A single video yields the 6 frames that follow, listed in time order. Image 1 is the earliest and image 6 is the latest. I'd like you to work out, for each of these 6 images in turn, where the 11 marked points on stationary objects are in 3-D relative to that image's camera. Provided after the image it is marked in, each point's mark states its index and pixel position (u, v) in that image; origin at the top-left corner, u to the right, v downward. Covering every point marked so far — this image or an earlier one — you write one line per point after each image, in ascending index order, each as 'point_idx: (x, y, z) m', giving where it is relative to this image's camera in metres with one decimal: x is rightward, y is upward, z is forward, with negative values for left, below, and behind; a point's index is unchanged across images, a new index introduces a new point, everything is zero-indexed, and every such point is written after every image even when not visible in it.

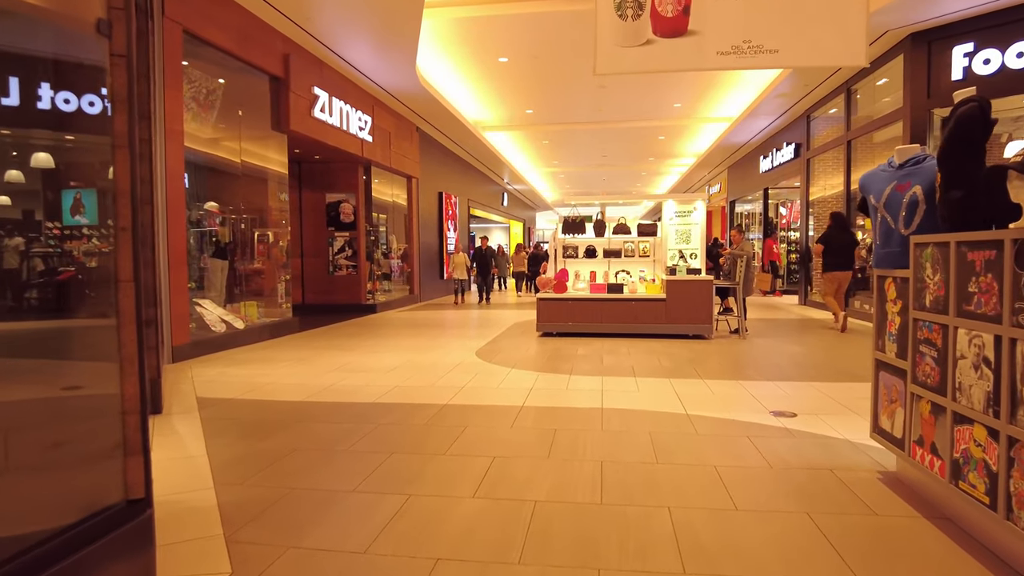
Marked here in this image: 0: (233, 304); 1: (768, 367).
0: (-3.2, -0.2, +7.5) m
1: (+2.1, -0.6, +5.4) m
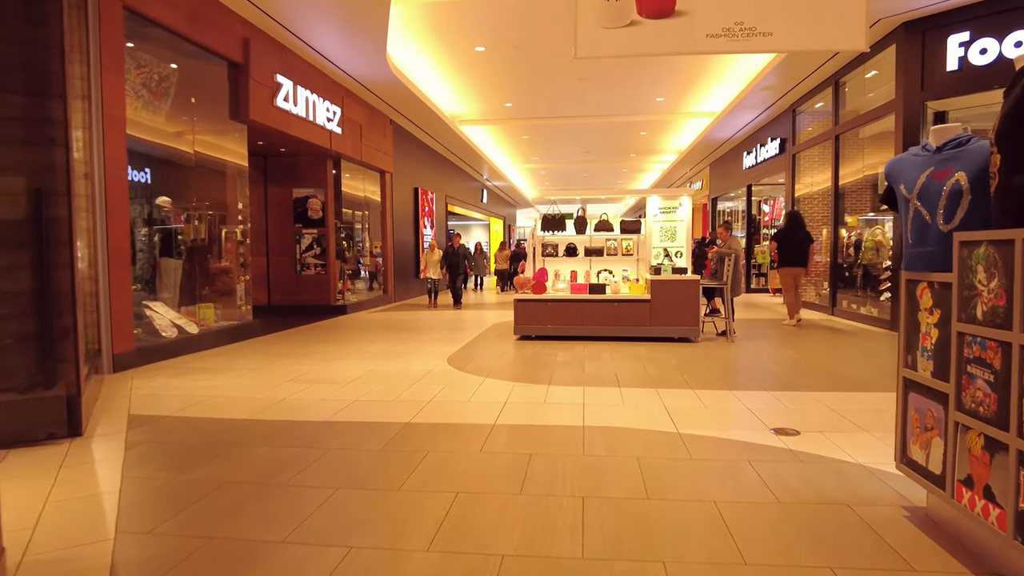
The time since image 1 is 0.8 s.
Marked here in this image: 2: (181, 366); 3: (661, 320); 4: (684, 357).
0: (-3.4, -0.2, +7.0) m
1: (+1.9, -0.7, +5.1) m
2: (-2.7, -0.6, +5.3) m
3: (+1.5, -0.3, +6.6) m
4: (+1.5, -0.6, +5.8) m
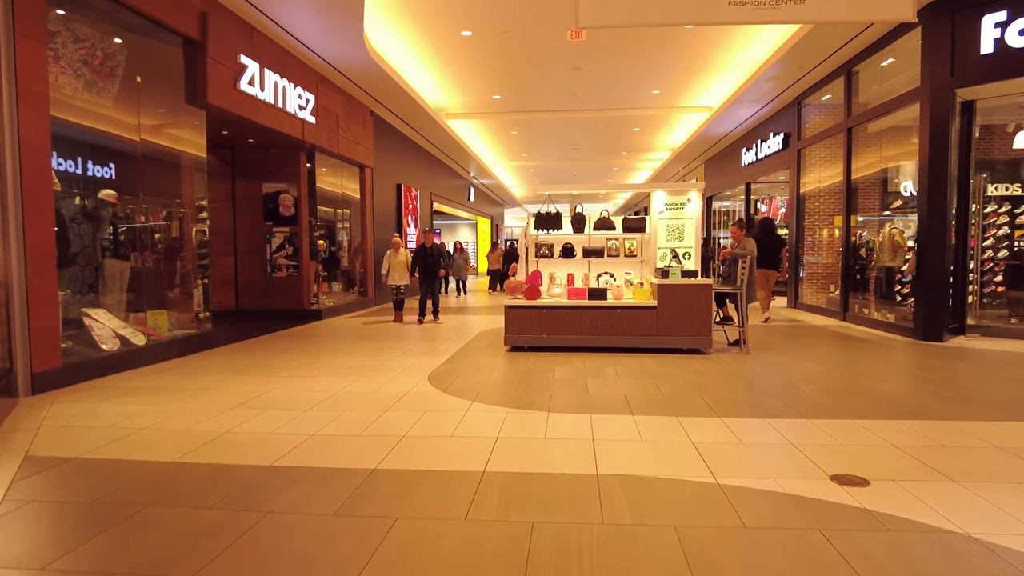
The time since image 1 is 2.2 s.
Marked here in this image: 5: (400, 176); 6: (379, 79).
0: (-3.5, -0.3, +6.2) m
1: (+1.8, -0.7, +4.4) m
2: (-2.7, -0.7, +4.6) m
3: (+1.4, -0.4, +5.9) m
4: (+1.4, -0.7, +5.1) m
5: (-2.3, +2.3, +13.7) m
6: (-1.9, +3.0, +9.4) m
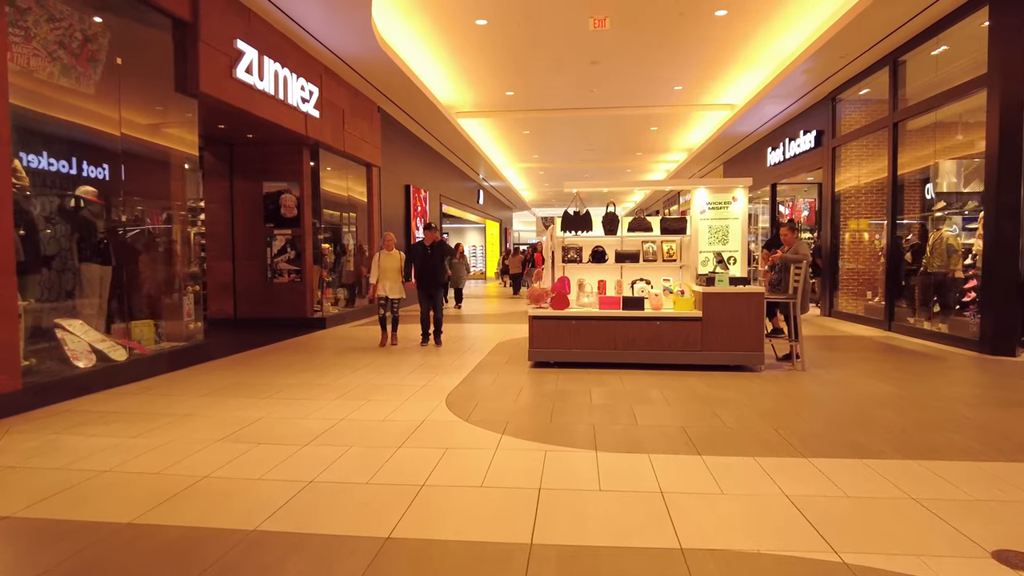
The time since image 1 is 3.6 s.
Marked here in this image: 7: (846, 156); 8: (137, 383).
0: (-3.3, -0.3, +5.6) m
1: (+2.0, -0.8, +3.7) m
2: (-2.5, -0.7, +3.9) m
3: (+1.6, -0.4, +5.2) m
4: (+1.6, -0.7, +4.4) m
5: (-2.1, +2.2, +13.1) m
6: (-1.7, +2.9, +8.8) m
7: (+5.2, +2.0, +10.3) m
8: (-3.0, -0.8, +5.3) m
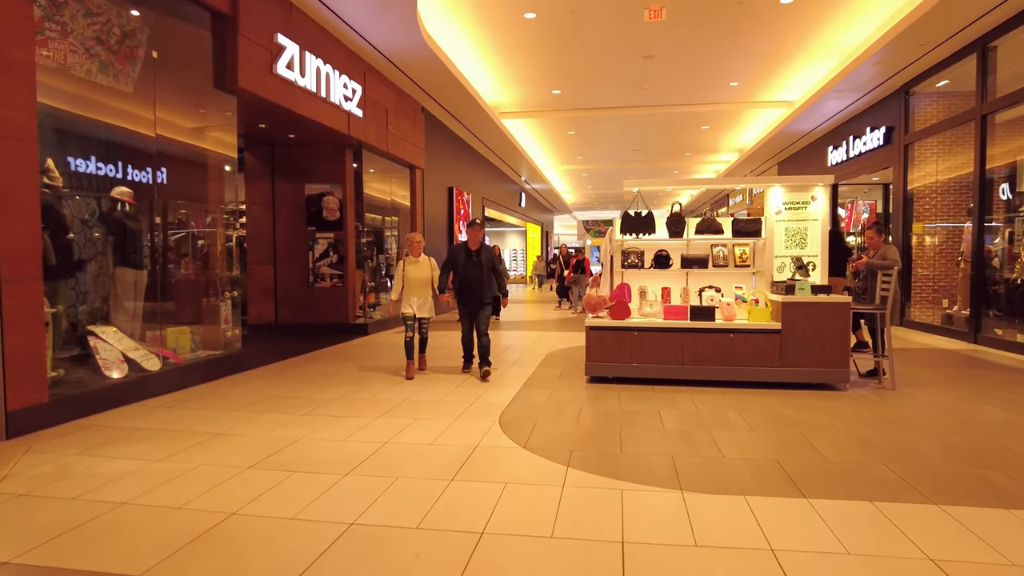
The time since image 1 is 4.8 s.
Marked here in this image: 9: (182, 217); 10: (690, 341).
0: (-2.9, -0.4, +5.3) m
1: (+2.4, -0.8, +3.2) m
2: (-2.2, -0.8, +3.6) m
3: (+2.0, -0.5, +4.7) m
4: (+2.0, -0.8, +3.9) m
5: (-1.2, +2.1, +12.8) m
6: (-1.0, +2.8, +8.5) m
7: (+5.9, +1.9, +9.6) m
8: (-2.6, -0.8, +5.0) m
9: (-2.9, +0.6, +5.9) m
10: (+1.3, -0.4, +4.8) m
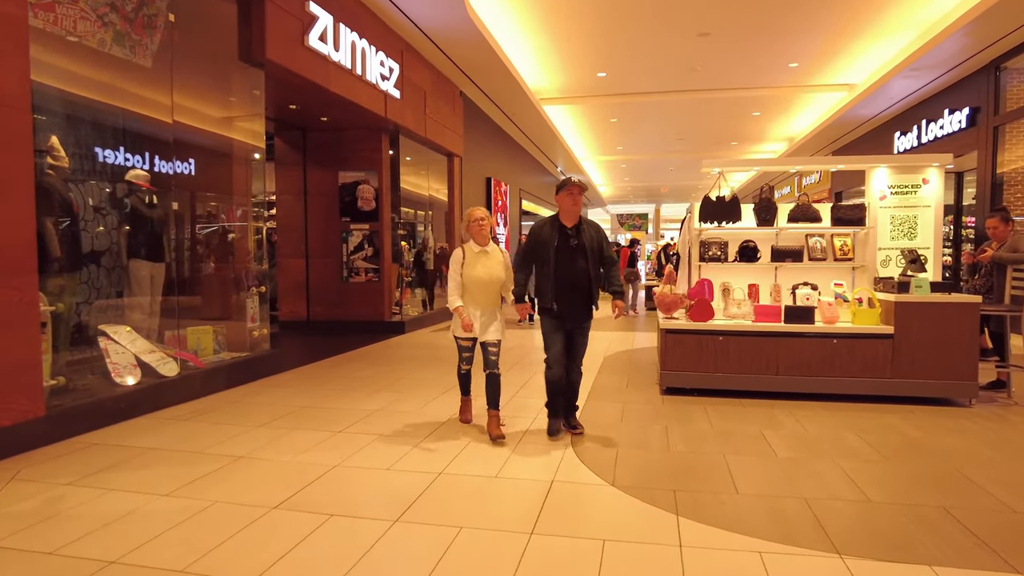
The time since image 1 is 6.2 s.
0: (-2.5, -0.3, +4.8) m
1: (+2.7, -0.8, +2.4) m
2: (-1.9, -0.8, +3.1) m
3: (+2.4, -0.5, +3.9) m
4: (+2.3, -0.8, +3.1) m
5: (-0.4, +2.2, +12.1) m
6: (-0.5, +2.9, +7.9) m
7: (+6.5, +2.0, +8.7) m
8: (-2.2, -0.8, +4.5) m
9: (-2.5, +0.7, +5.4) m
10: (+1.7, -0.4, +4.1) m
